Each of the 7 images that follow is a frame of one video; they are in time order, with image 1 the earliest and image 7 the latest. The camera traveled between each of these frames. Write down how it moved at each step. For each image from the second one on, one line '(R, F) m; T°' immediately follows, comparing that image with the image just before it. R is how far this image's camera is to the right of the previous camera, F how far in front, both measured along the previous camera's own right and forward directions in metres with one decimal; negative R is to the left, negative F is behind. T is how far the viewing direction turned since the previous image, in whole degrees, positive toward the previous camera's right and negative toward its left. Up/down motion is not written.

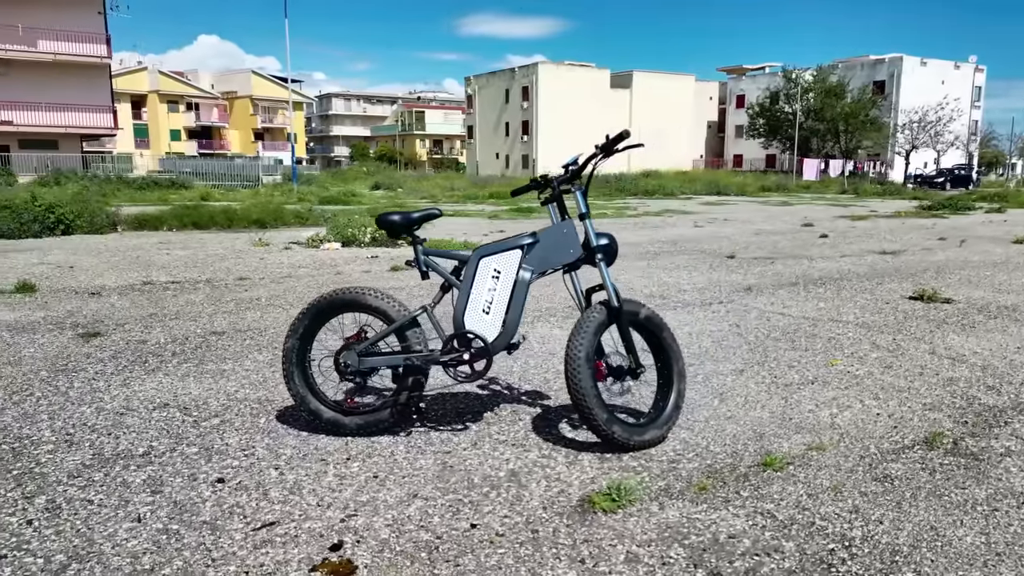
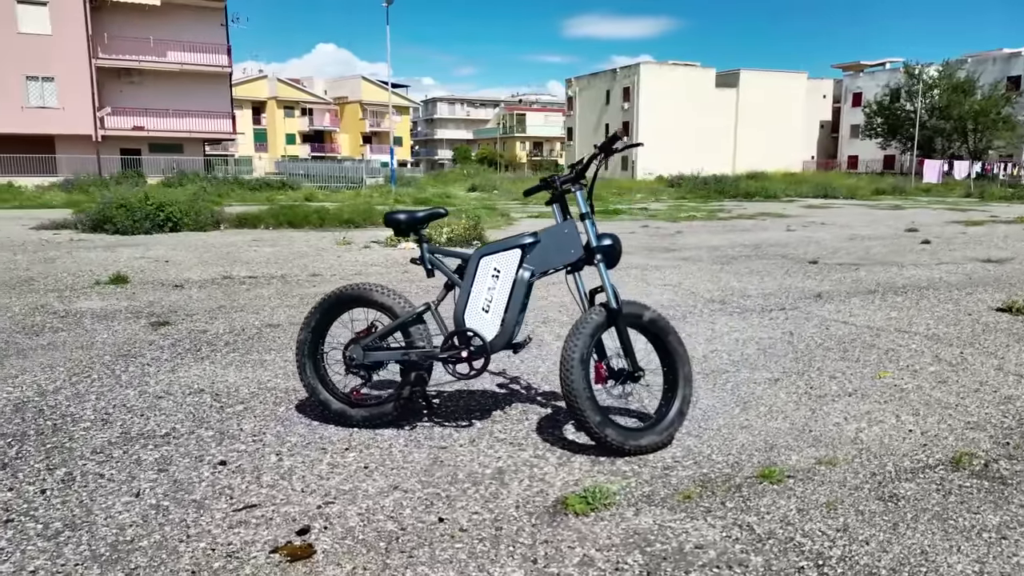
(+0.4, 0.0) m; -8°
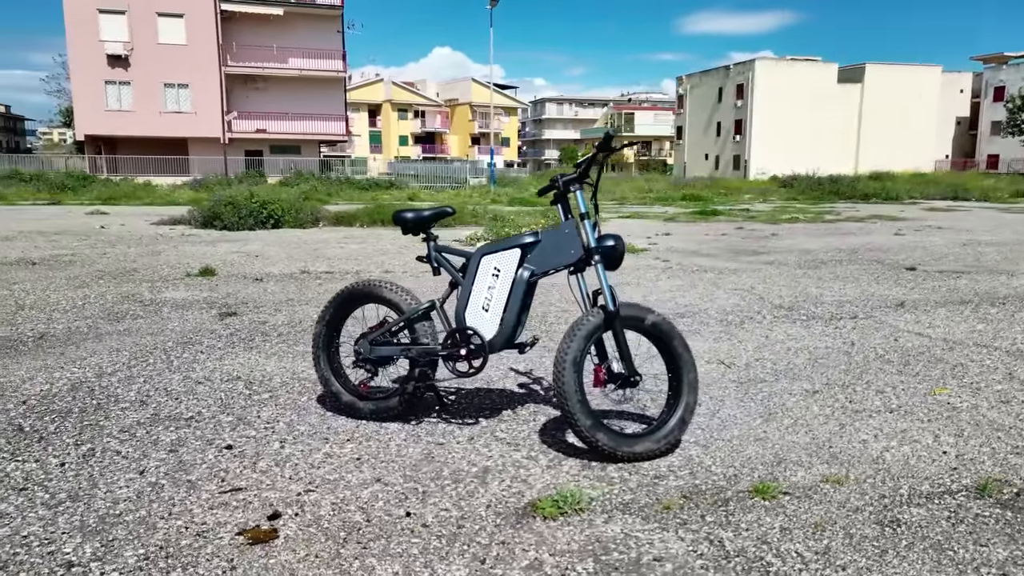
(+0.4, 0.0) m; -8°
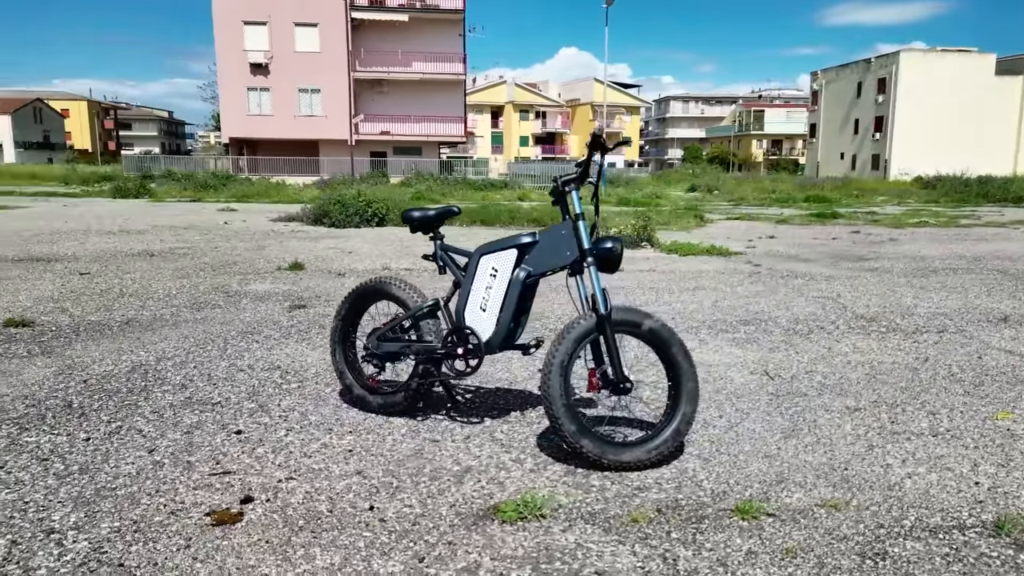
(+0.5, +0.1) m; -9°
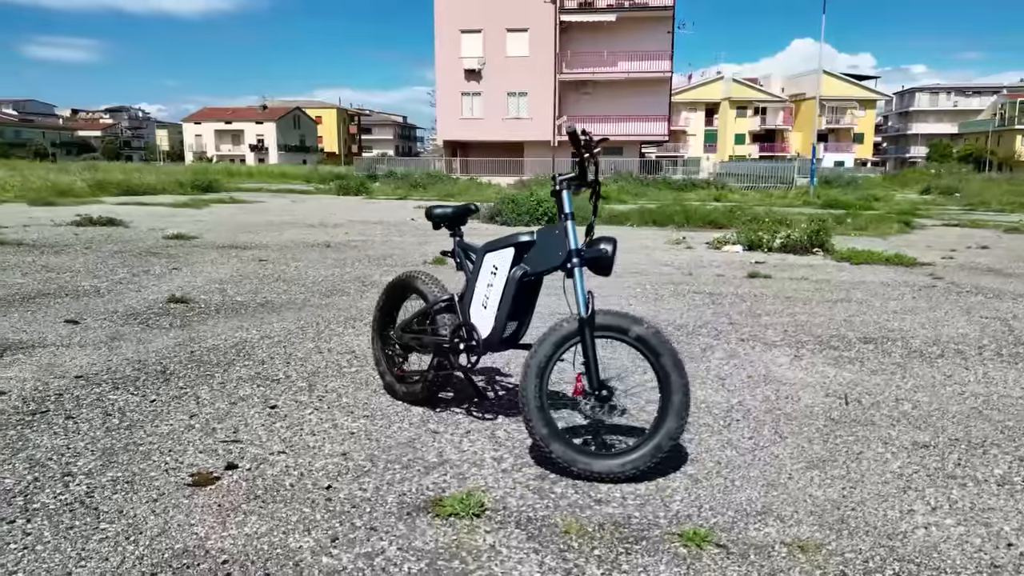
(+0.8, +0.1) m; -16°
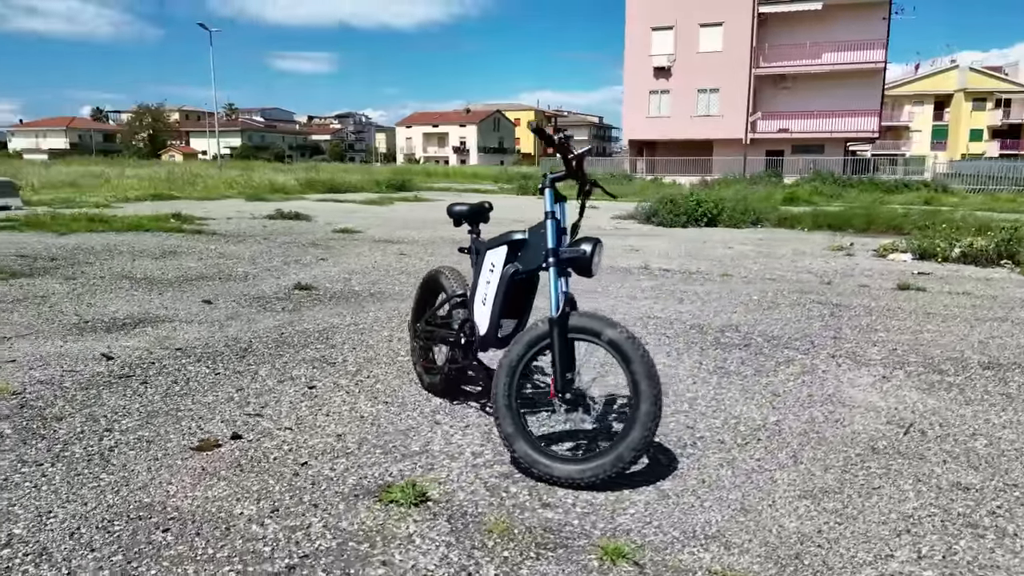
(+0.8, +0.1) m; -14°
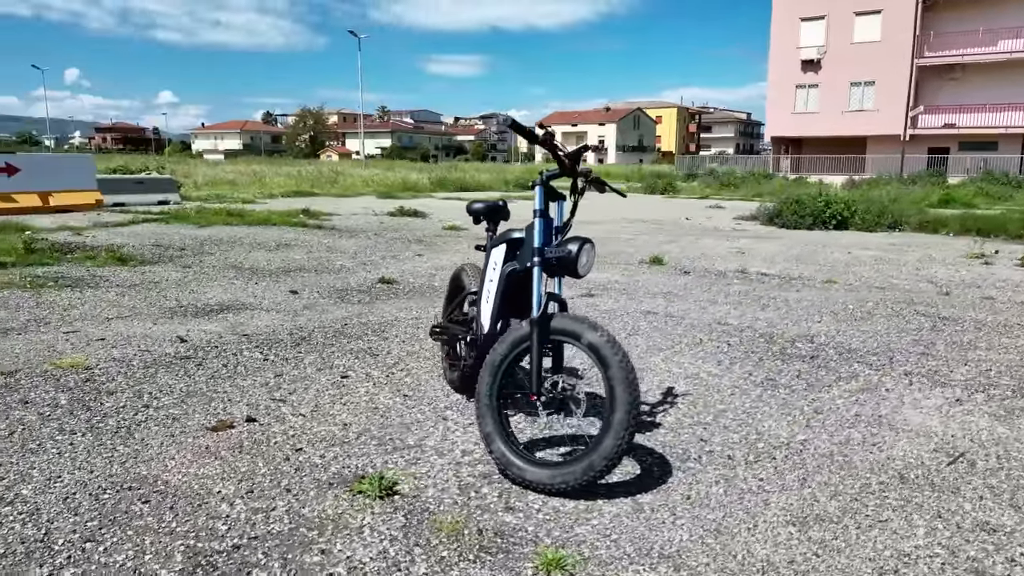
(+0.6, +0.1) m; -10°
